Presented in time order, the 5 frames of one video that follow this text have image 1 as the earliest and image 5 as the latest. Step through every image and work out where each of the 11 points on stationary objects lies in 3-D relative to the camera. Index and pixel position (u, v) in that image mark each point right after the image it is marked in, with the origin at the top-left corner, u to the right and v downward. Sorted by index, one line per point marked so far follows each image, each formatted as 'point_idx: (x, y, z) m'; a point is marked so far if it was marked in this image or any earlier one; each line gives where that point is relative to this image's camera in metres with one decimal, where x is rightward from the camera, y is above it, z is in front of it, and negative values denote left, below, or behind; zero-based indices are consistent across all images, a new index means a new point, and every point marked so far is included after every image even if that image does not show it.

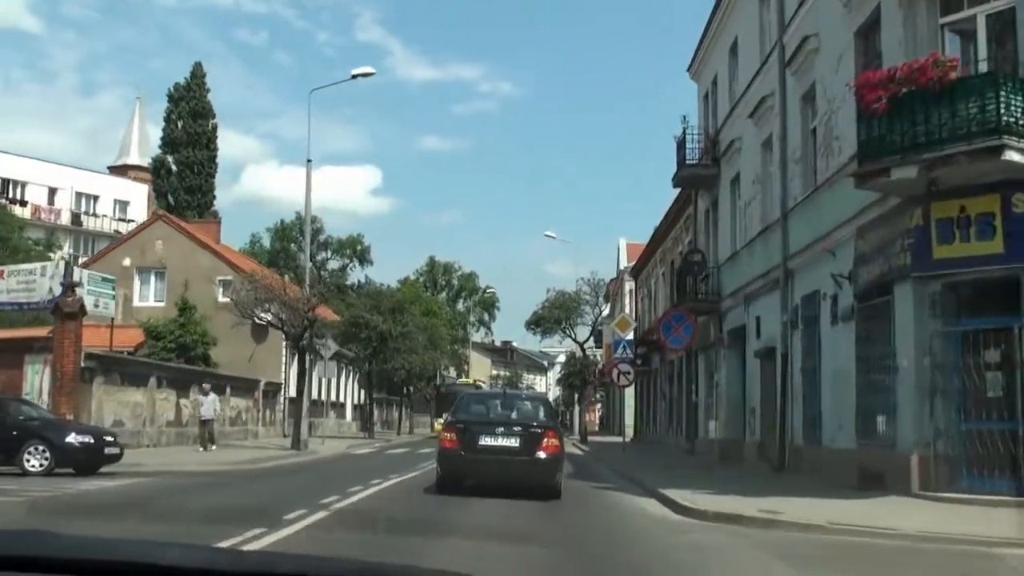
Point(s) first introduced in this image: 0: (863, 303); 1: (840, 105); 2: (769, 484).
0: (+4.4, -0.2, +16.1) m
1: (+4.5, +2.5, +17.6) m
2: (+3.6, -2.8, +18.1) m
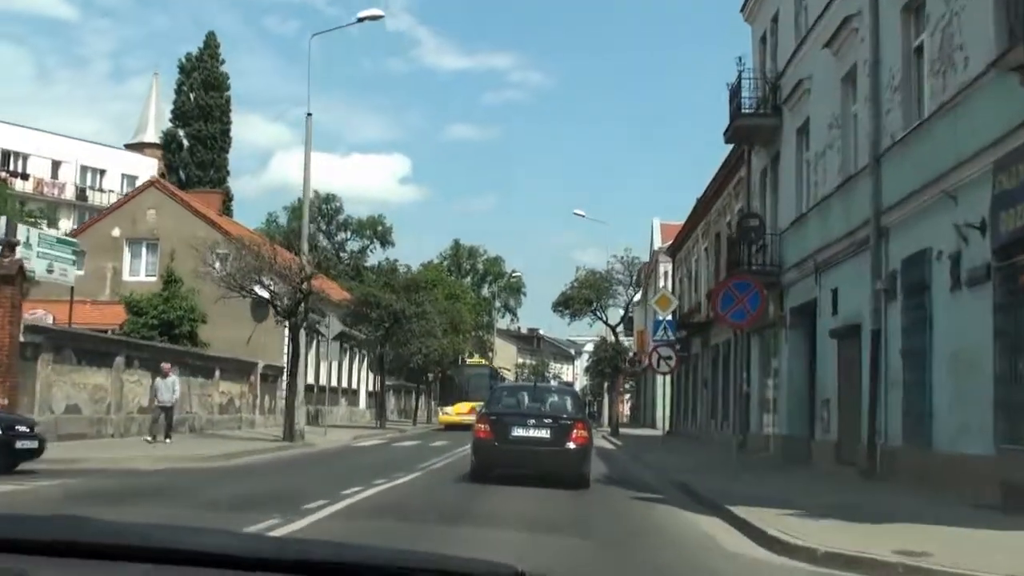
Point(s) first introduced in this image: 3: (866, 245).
0: (+4.6, +0.3, +12.0) m
1: (+4.8, +3.0, +13.5) m
2: (+3.9, -2.3, +14.1) m
3: (+4.8, +0.6, +17.3) m
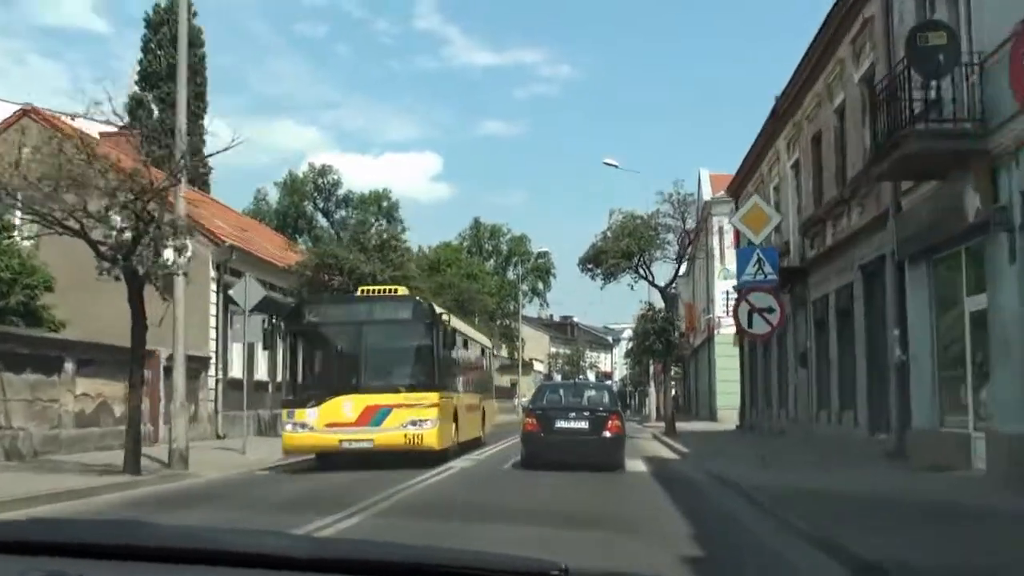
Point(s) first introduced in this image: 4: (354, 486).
0: (+4.0, +1.5, +1.0) m
1: (+4.1, +4.2, +2.5) m
2: (+3.4, -1.1, +3.1) m
3: (+4.3, +1.8, +6.3) m
4: (-2.2, -2.8, +18.1) m
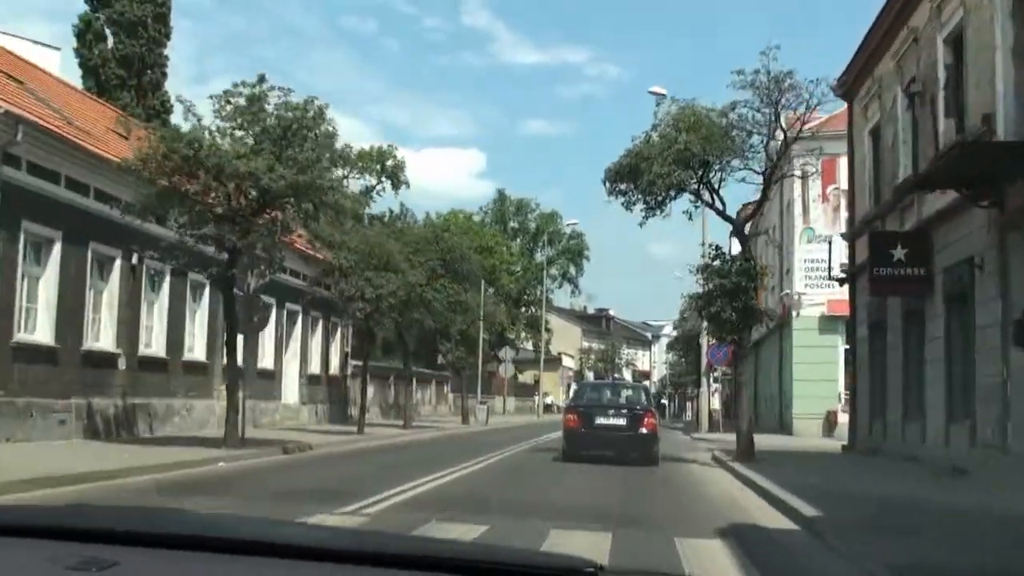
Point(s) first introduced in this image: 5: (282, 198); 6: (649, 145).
0: (+2.9, +2.5, -11.1) m
1: (+3.1, +5.2, -9.6) m
2: (+2.3, -0.1, -8.9) m
3: (+3.4, +2.8, -5.8) m
4: (-3.0, -1.6, +6.3) m
5: (-3.4, +1.1, +18.8) m
6: (+2.1, +2.2, +20.2) m
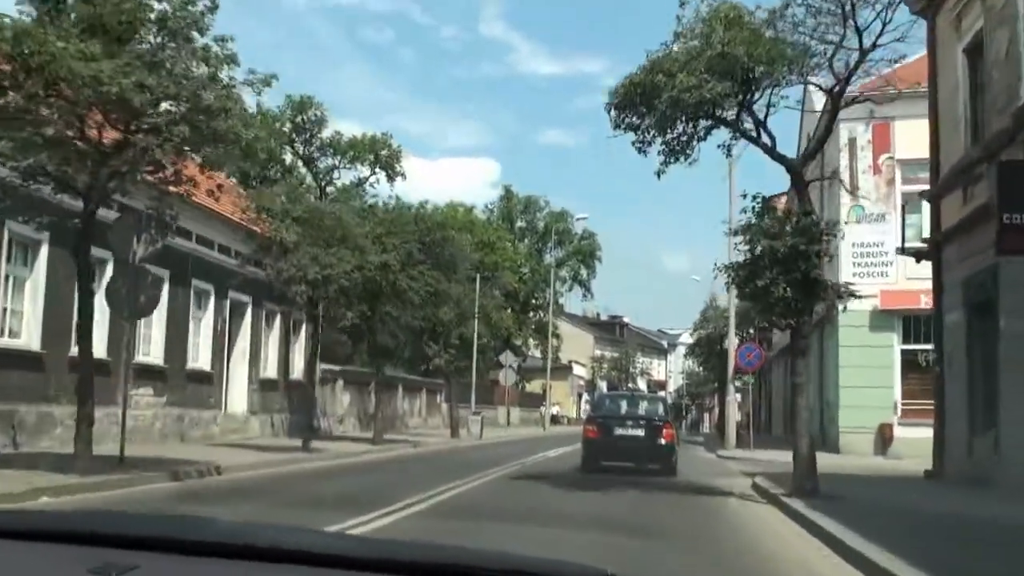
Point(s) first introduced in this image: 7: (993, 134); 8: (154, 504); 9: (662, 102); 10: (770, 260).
0: (+2.2, +3.1, -16.5) m
1: (+2.4, +5.8, -15.0) m
2: (+1.6, +0.5, -14.4) m
3: (+2.7, +3.4, -11.2) m
4: (-3.5, -1.1, +0.9) m
5: (-3.7, +1.6, +13.4) m
6: (+1.8, +2.6, +14.8) m
7: (+5.5, +1.8, +14.8) m
8: (-3.6, -2.2, +12.9) m
9: (+1.7, +2.1, +14.9) m
10: (+2.9, +0.3, +14.4) m
